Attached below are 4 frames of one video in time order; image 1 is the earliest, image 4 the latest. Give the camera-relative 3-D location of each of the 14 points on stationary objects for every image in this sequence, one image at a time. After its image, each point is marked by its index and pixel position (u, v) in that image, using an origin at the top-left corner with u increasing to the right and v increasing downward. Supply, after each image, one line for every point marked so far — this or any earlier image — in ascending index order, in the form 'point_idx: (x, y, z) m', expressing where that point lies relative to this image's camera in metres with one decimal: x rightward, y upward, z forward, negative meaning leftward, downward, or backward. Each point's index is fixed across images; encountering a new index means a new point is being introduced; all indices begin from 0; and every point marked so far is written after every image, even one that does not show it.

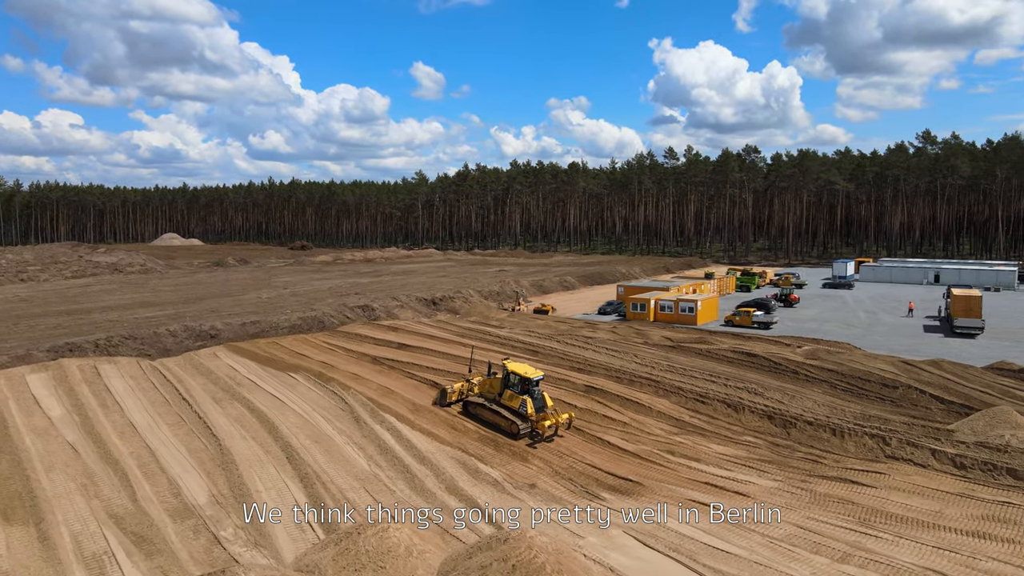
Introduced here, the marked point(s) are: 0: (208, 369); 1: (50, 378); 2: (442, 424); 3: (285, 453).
0: (-8.0, -2.2, +19.5) m
1: (-11.1, -2.2, +17.7) m
2: (-1.6, -3.2, +17.5) m
3: (-4.6, -3.3, +15.1) m
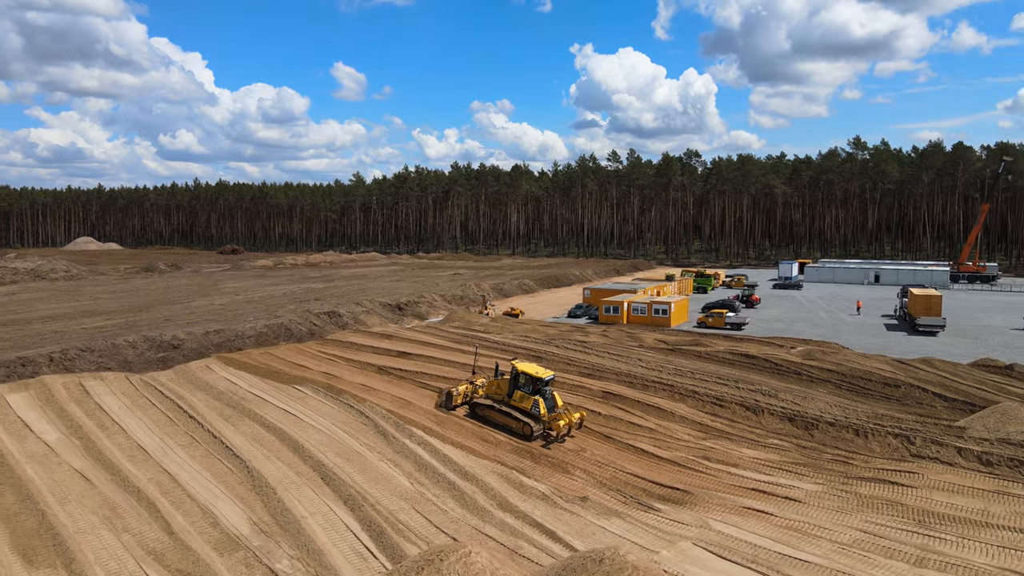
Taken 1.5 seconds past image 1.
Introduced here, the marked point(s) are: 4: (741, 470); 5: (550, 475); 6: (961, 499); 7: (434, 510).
0: (-7.5, -2.3, +18.1) m
1: (-10.4, -2.4, +16.0) m
2: (-0.9, -3.3, +16.7) m
3: (-3.7, -3.5, +14.0) m
4: (+5.1, -4.0, +16.3) m
5: (+0.8, -3.9, +15.1) m
6: (+9.1, -4.3, +14.9) m
7: (-1.4, -4.0, +13.1) m
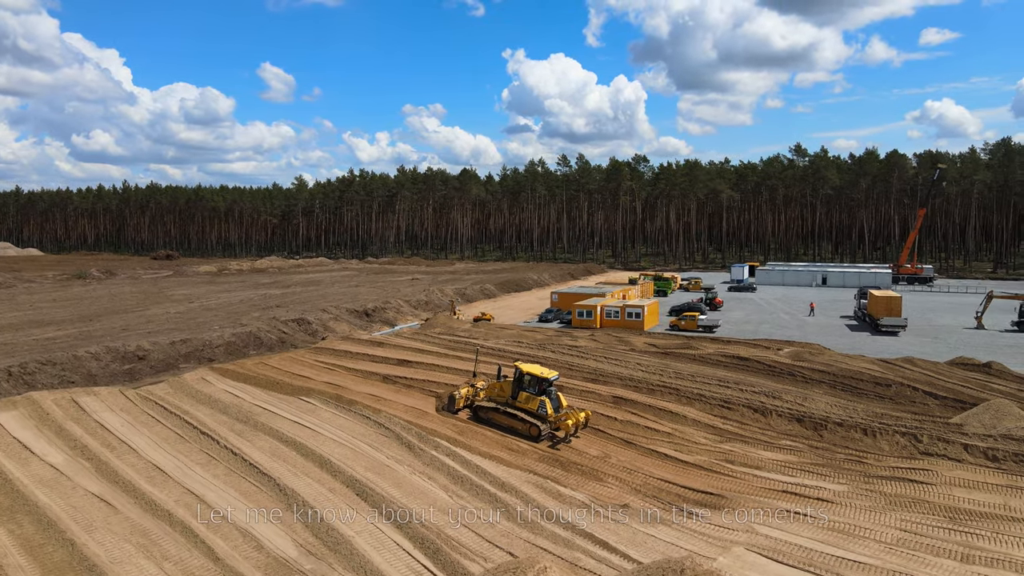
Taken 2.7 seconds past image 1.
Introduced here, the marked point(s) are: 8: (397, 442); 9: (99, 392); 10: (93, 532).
0: (-7.1, -2.5, +17.1) m
1: (-9.8, -2.6, +14.8) m
2: (-0.4, -3.4, +16.2) m
3: (-2.9, -3.6, +13.4) m
4: (+5.7, -4.1, +16.4) m
5: (+1.5, -3.9, +14.9) m
6: (+9.8, -4.3, +15.4) m
7: (-0.5, -4.1, +12.6) m
8: (-2.4, -3.2, +15.5) m
9: (-9.3, -2.3, +16.5) m
10: (-6.3, -3.6, +11.0) m
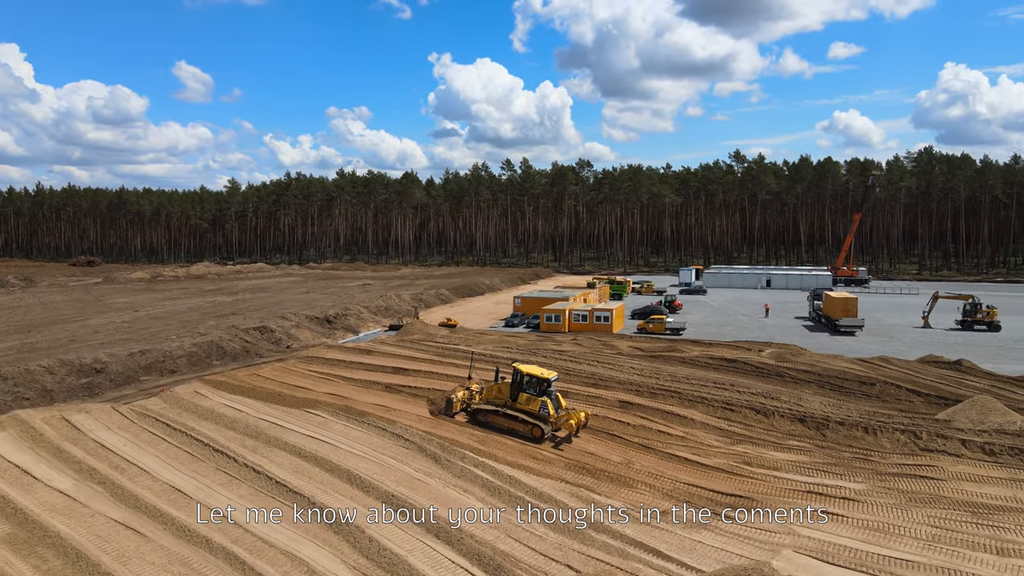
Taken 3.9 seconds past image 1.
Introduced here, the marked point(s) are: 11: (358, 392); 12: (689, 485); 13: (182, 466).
0: (-6.6, -2.7, +16.1) m
1: (-9.1, -2.7, +13.5) m
2: (+0.1, -3.5, +15.8) m
3: (-2.1, -3.7, +12.8) m
4: (+6.1, -4.2, +16.5) m
5: (+2.1, -4.0, +14.7) m
6: (+10.3, -4.3, +15.9) m
7: (+0.3, -4.1, +12.2) m
8: (-1.9, -3.4, +14.9) m
9: (-8.8, -2.5, +15.3) m
10: (-5.3, -3.8, +10.1) m
11: (-3.9, -2.6, +18.6) m
12: (+3.7, -4.1, +15.3) m
13: (-6.0, -3.2, +13.4) m
